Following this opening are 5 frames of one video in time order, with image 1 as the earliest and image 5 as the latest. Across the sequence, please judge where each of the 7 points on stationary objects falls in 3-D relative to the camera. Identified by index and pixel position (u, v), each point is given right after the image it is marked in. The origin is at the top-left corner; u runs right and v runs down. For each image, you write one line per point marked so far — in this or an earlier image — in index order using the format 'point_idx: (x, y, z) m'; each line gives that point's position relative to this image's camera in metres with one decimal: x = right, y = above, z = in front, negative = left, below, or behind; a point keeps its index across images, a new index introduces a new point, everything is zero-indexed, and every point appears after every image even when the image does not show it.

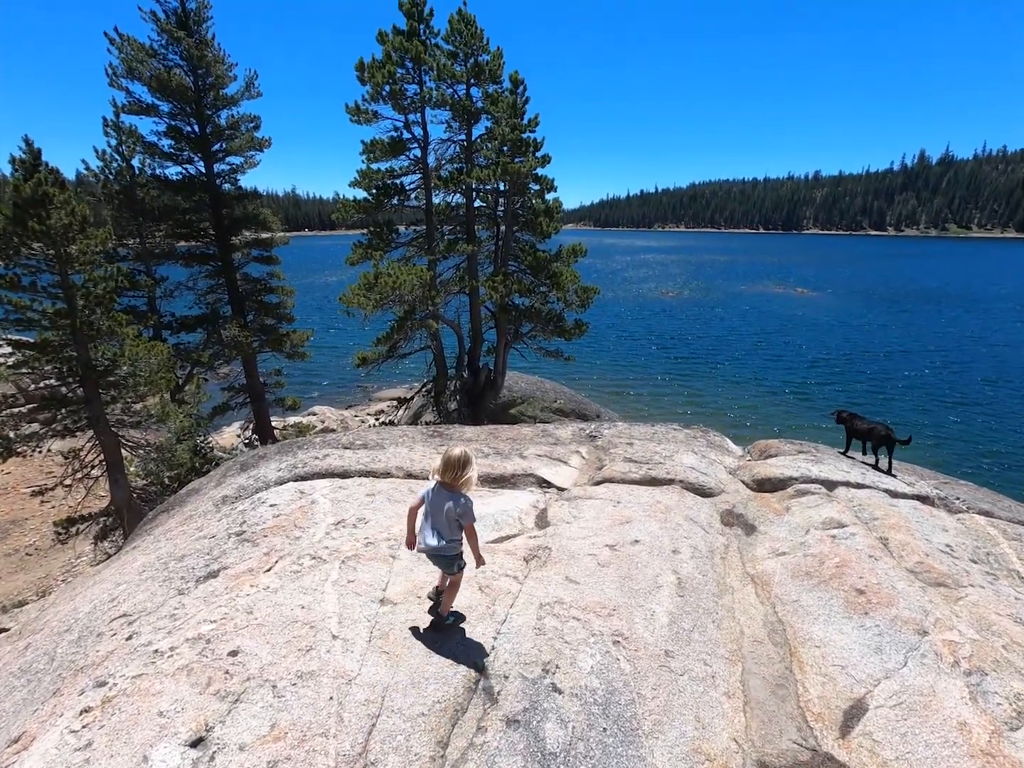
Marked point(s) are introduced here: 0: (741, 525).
0: (+3.9, -2.4, +9.1) m
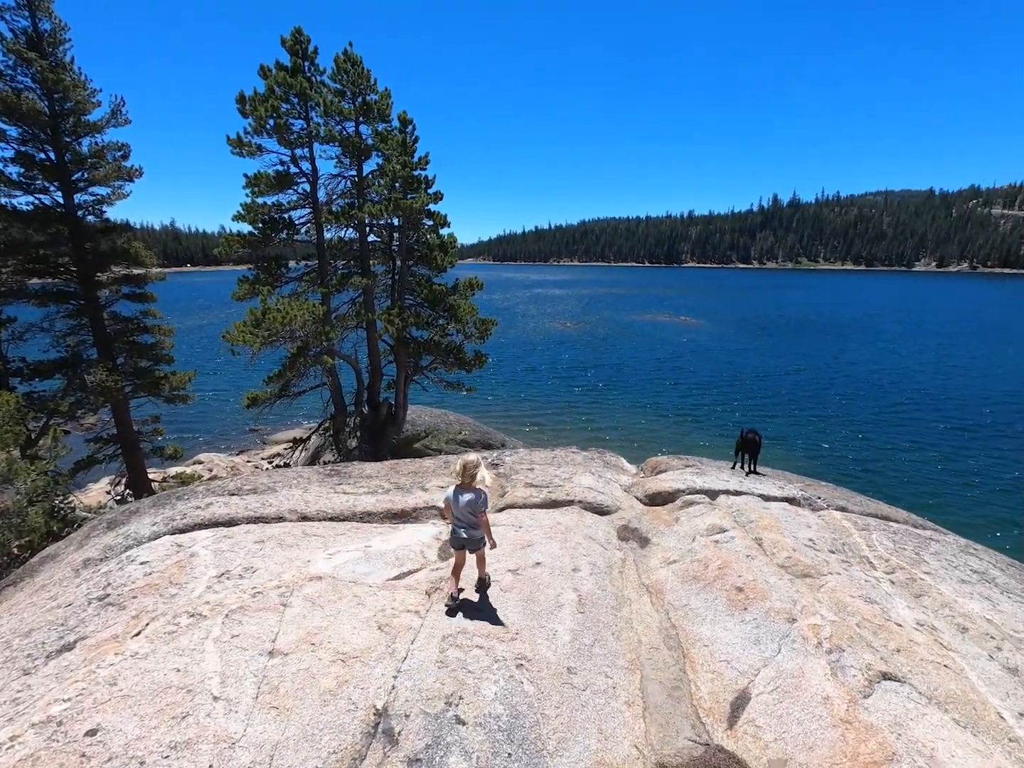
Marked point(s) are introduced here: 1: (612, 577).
0: (+2.2, -2.7, +9.6) m
1: (+1.5, -2.9, +8.1) m
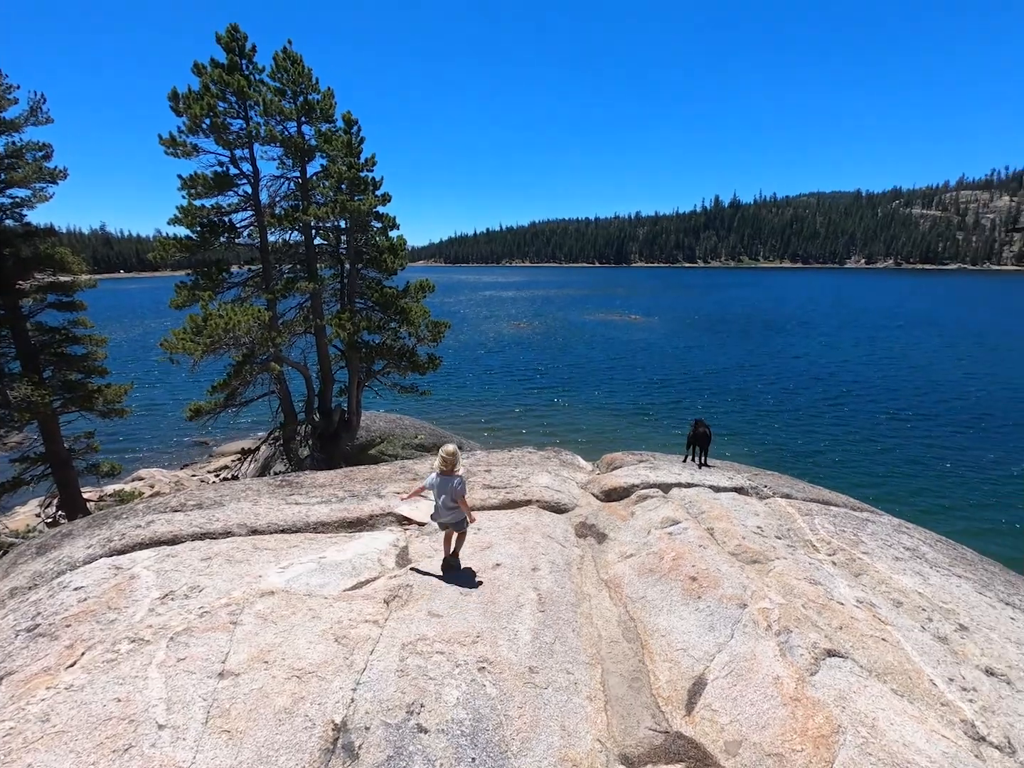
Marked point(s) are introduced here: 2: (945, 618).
0: (+1.5, -2.7, +9.7) m
1: (+0.9, -2.9, +8.2) m
2: (+6.3, -3.4, +7.8) m
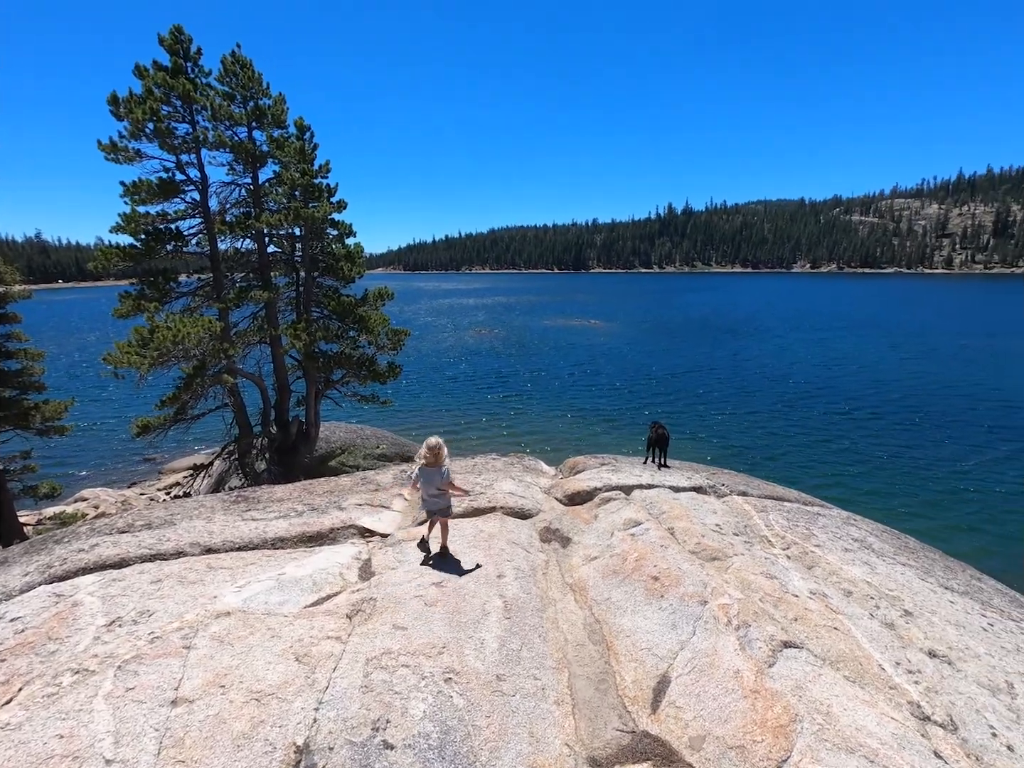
0: (+0.8, -2.8, +9.8) m
1: (+0.4, -3.0, +8.2) m
2: (+5.8, -3.4, +8.2) m
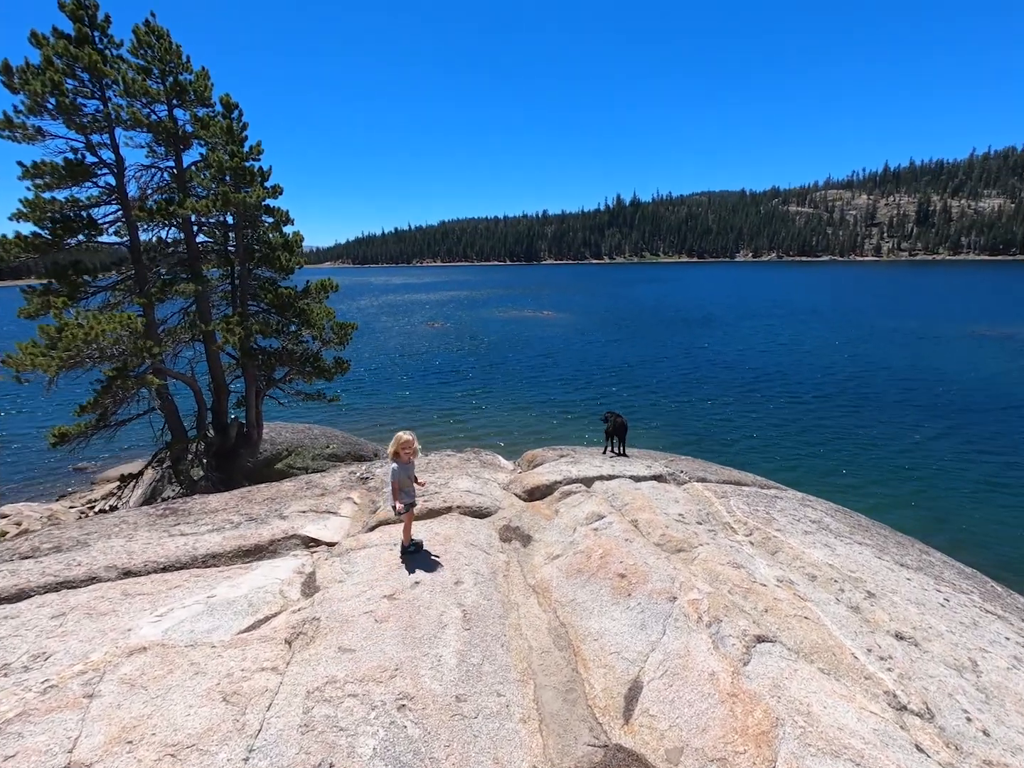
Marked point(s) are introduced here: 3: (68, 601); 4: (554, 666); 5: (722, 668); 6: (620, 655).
0: (+0.1, -2.7, +9.3) m
1: (-0.2, -2.9, +7.7) m
2: (+5.2, -3.1, +8.1) m
3: (-5.3, -2.6, +6.4) m
4: (+0.5, -3.3, +6.3) m
5: (+2.2, -3.0, +5.7) m
6: (+1.2, -3.1, +6.2) m
